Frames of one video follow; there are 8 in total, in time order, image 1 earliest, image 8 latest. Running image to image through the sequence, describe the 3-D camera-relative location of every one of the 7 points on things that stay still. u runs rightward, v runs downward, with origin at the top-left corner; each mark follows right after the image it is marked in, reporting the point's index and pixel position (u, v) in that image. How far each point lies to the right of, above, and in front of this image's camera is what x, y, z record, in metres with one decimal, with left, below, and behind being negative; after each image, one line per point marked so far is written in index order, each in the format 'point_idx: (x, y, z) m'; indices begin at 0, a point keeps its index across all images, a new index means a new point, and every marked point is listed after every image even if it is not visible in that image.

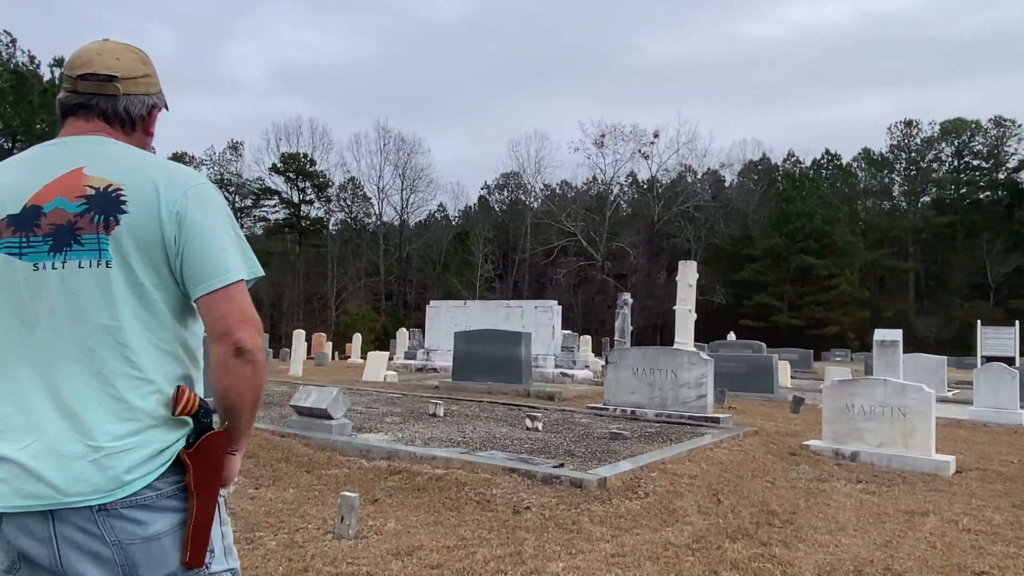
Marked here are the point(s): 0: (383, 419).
0: (-1.7, -1.8, +9.6) m
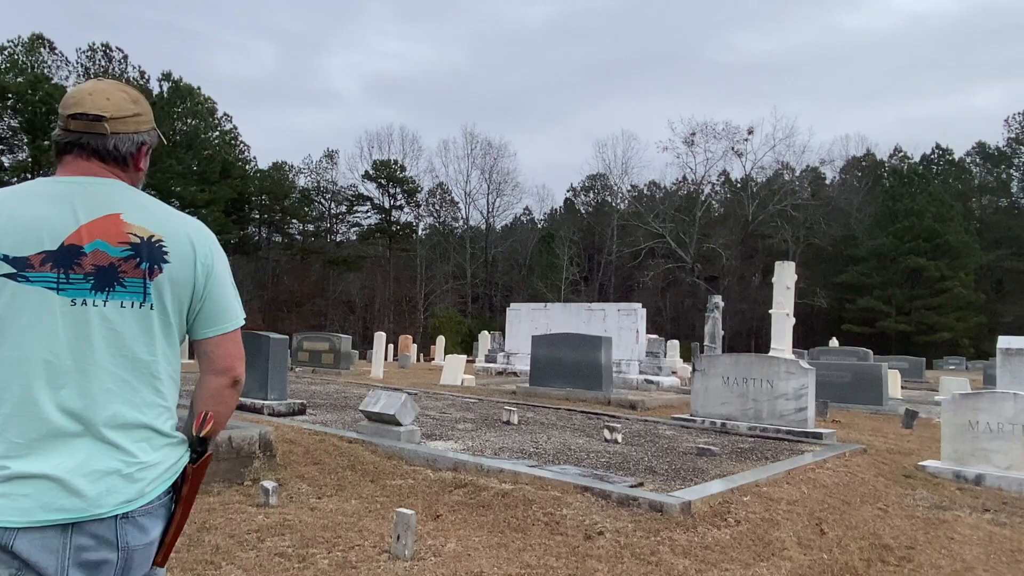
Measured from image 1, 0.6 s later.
0: (-0.6, -1.8, +9.2) m
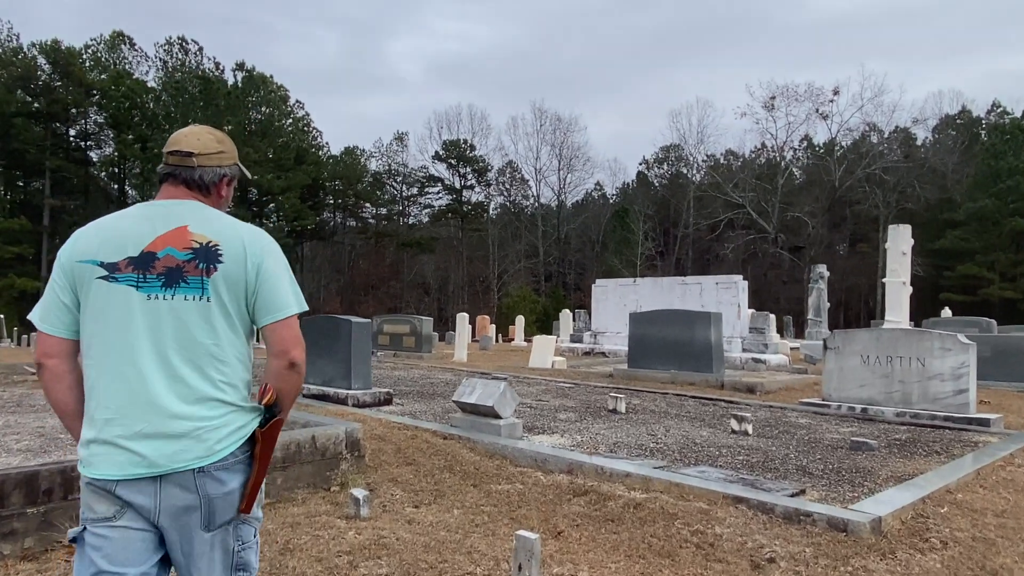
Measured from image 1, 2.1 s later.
0: (+0.6, -1.5, +8.2) m
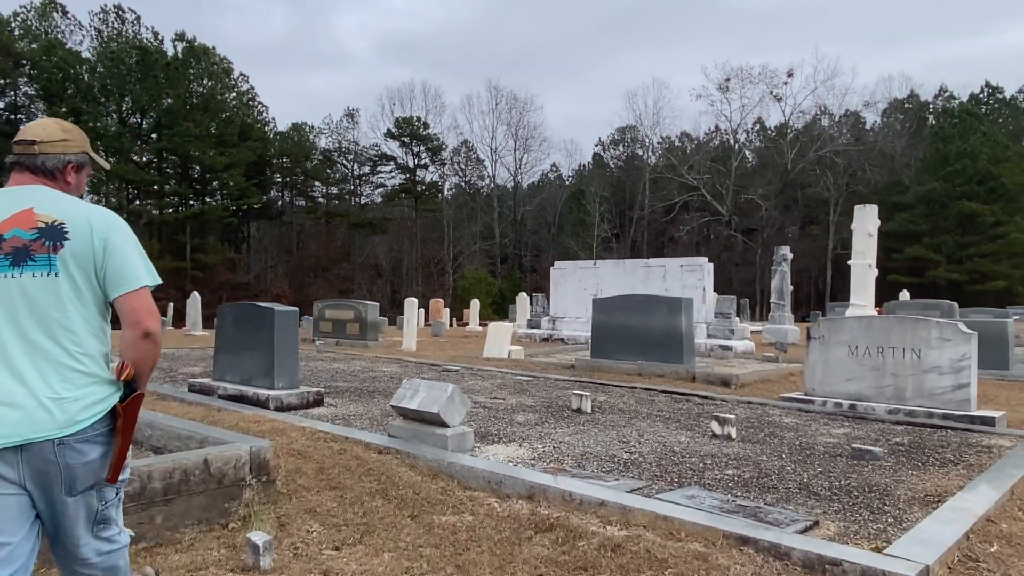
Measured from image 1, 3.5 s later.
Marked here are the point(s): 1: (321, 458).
0: (+0.1, -1.4, +7.2) m
1: (-1.5, -1.3, +5.7) m
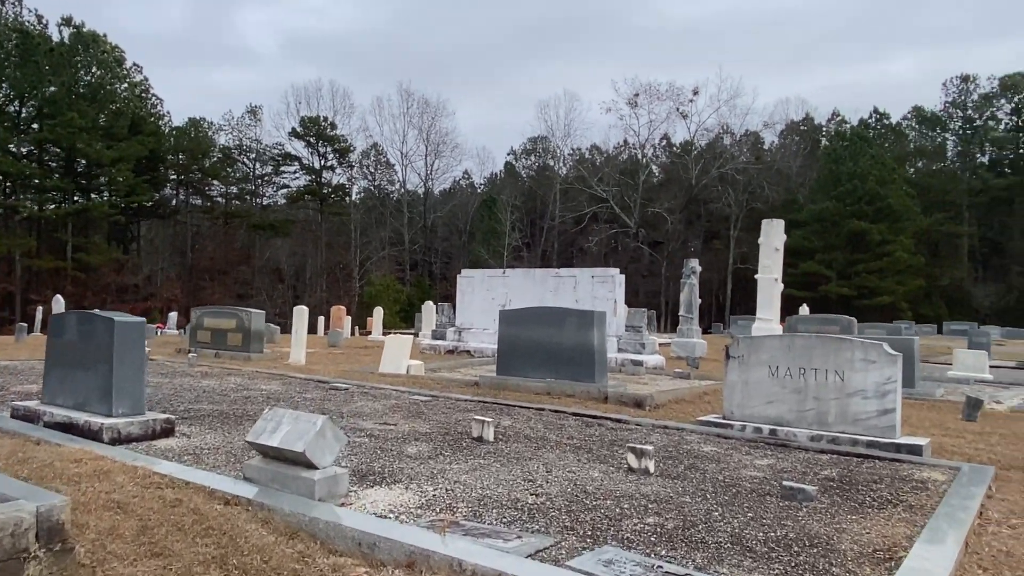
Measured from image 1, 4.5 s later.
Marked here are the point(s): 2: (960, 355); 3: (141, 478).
0: (-0.9, -1.4, +6.2) m
1: (-2.3, -1.4, +4.5) m
2: (+9.2, -1.4, +14.4) m
3: (-2.7, -1.3, +5.1) m
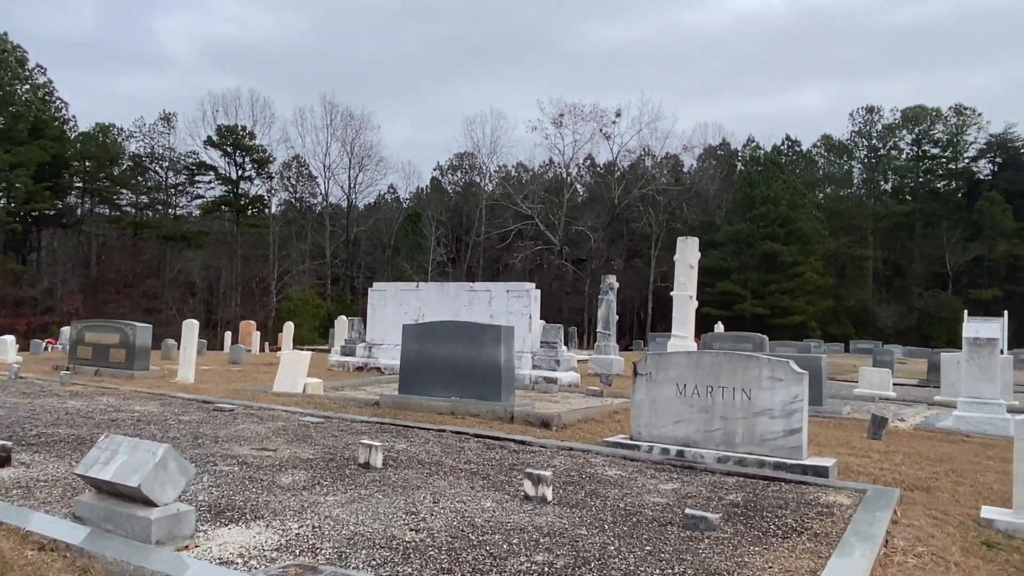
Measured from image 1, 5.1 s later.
0: (-1.7, -1.5, +5.5) m
1: (-3.0, -1.4, +3.7) m
2: (+7.4, -1.8, +14.8) m
3: (-3.4, -1.4, +4.2) m
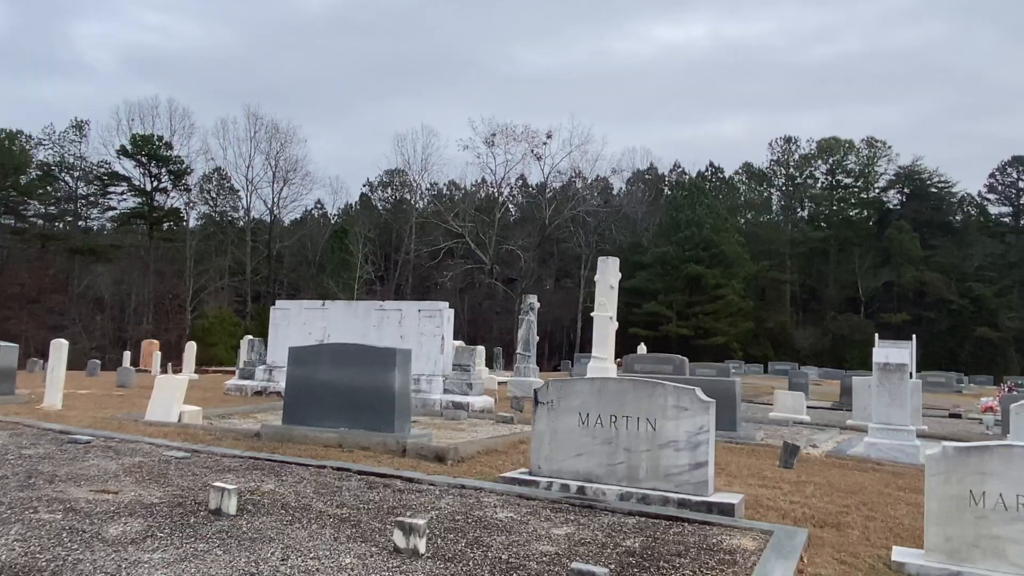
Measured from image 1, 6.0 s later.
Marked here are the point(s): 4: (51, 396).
0: (-2.6, -1.6, +4.6) m
1: (-3.7, -1.5, +2.7) m
2: (+5.6, -2.3, +14.7) m
3: (-4.2, -1.4, +3.2) m
4: (-7.0, -1.6, +10.7) m
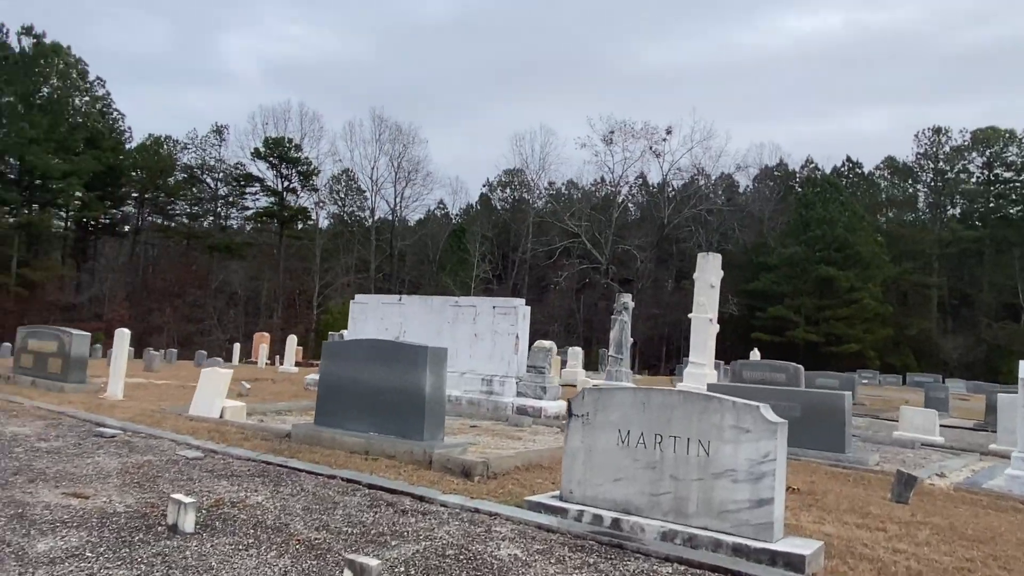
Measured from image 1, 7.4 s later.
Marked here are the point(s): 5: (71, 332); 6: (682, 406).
0: (-2.7, -1.5, +4.1) m
1: (-4.1, -1.3, +2.3) m
2: (+7.0, -2.2, +12.6) m
3: (-4.5, -1.3, +2.9) m
4: (-6.0, -1.5, +10.8) m
5: (-7.3, -0.7, +11.8) m
6: (+1.3, -0.9, +5.3) m
